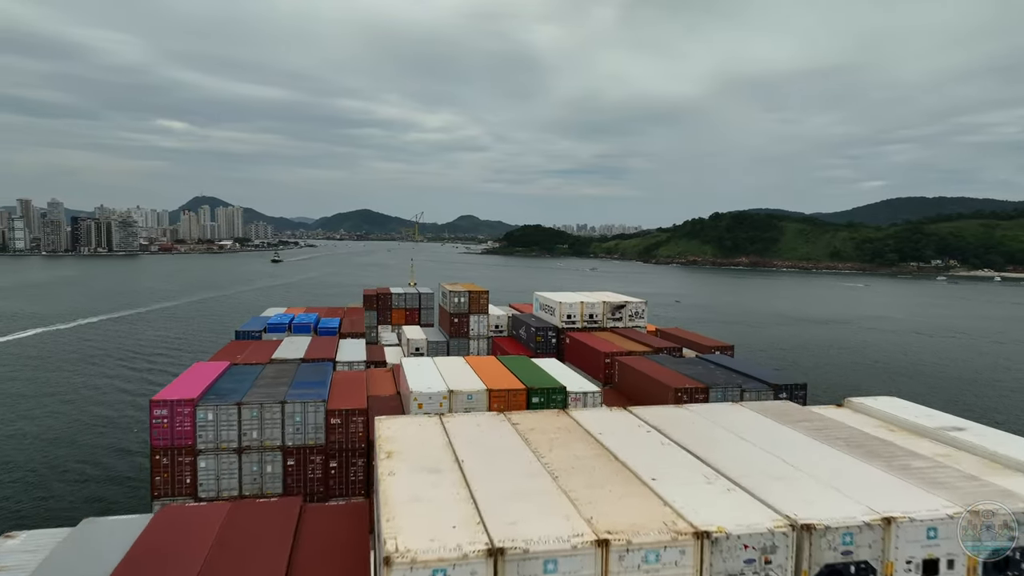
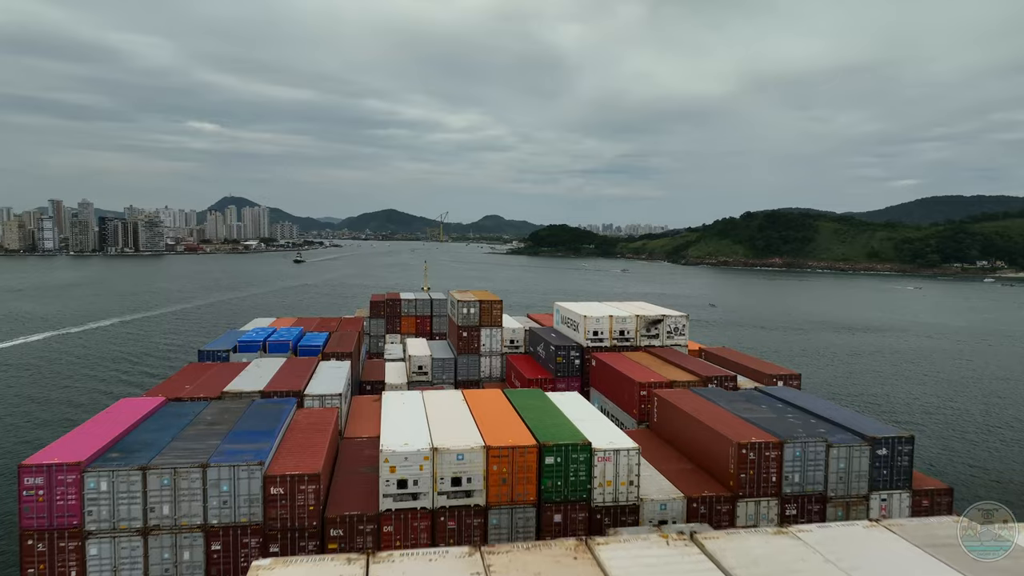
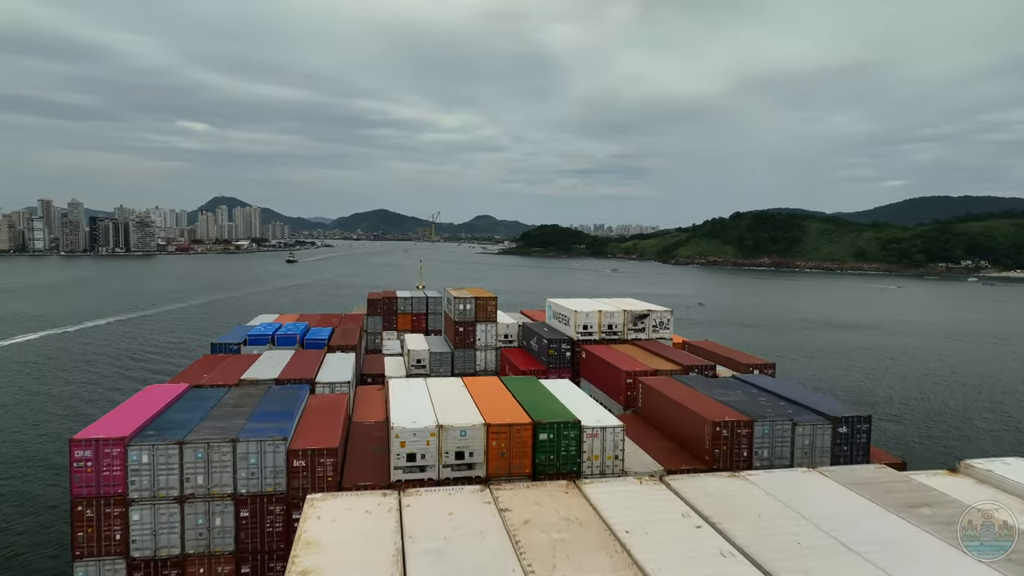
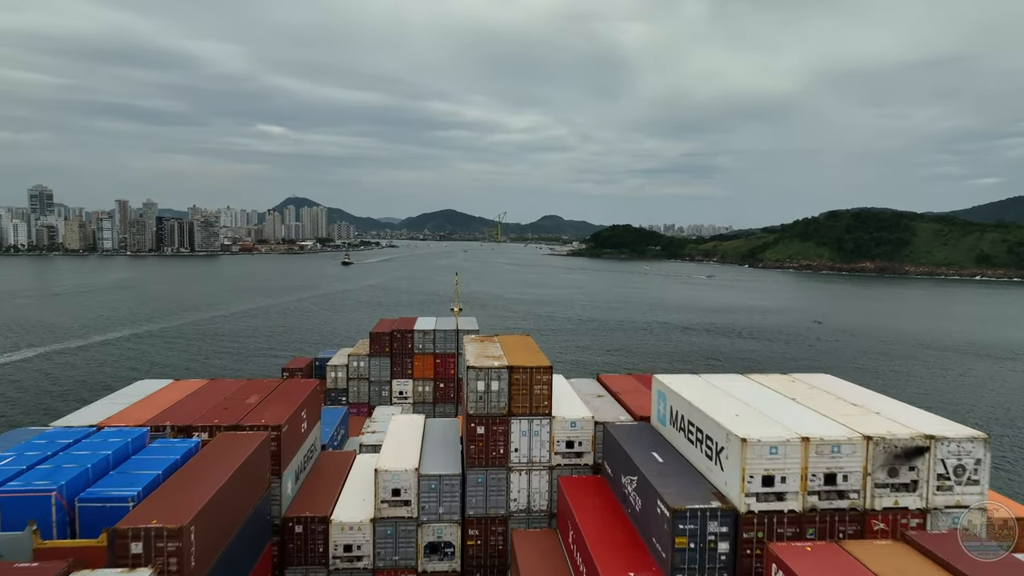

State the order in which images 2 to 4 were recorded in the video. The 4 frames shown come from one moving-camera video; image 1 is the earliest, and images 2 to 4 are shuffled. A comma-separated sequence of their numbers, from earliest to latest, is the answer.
3, 2, 4
